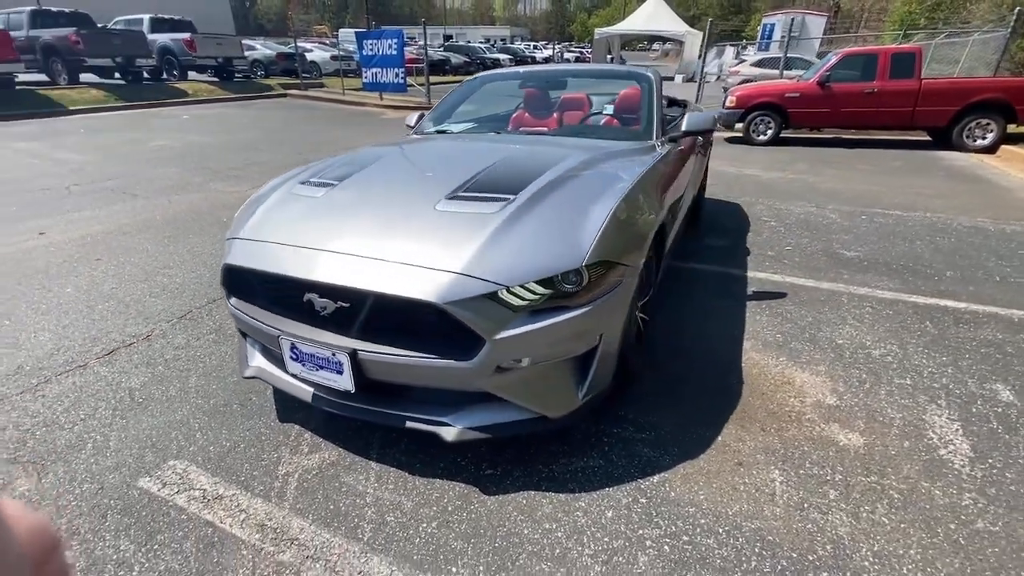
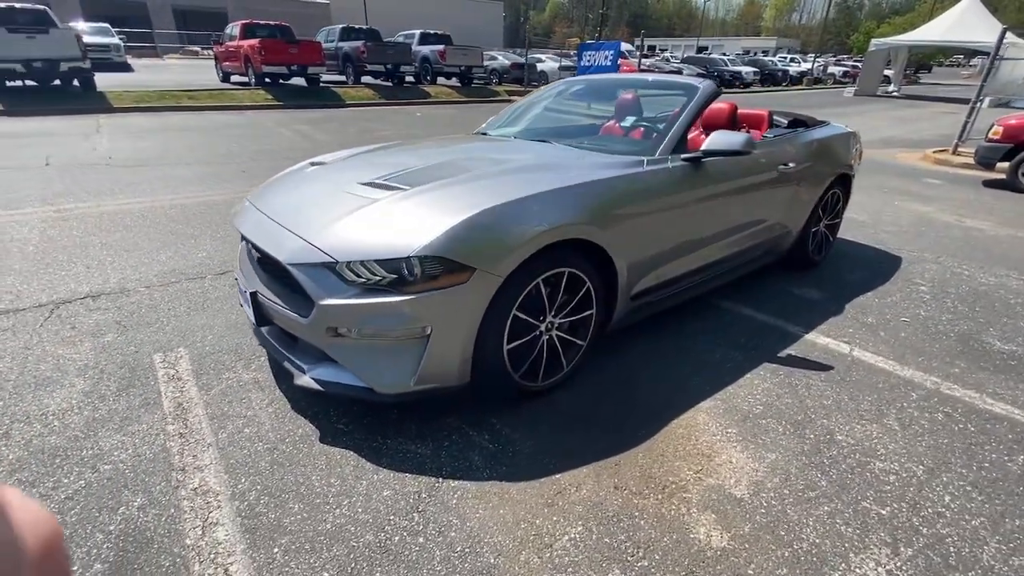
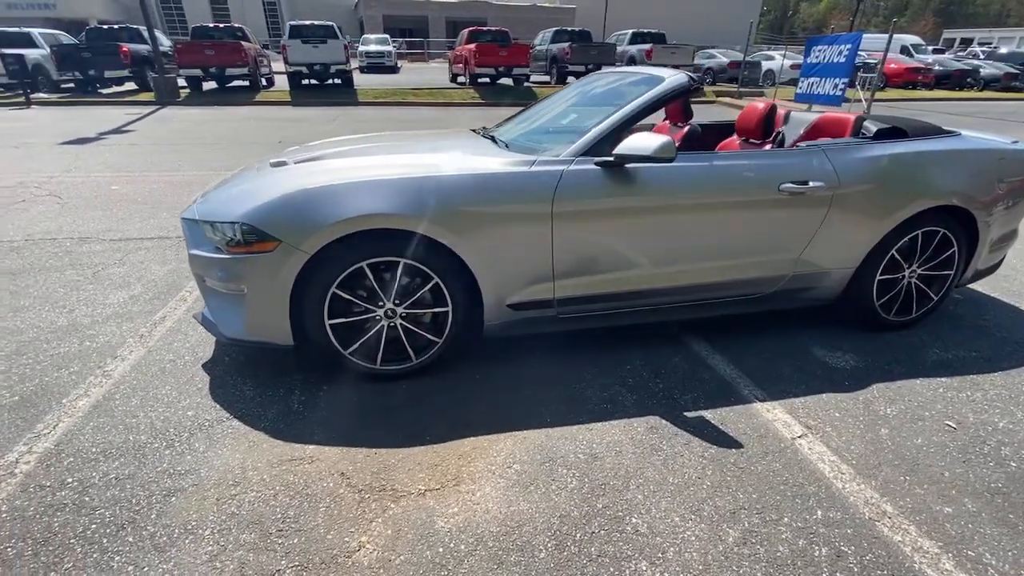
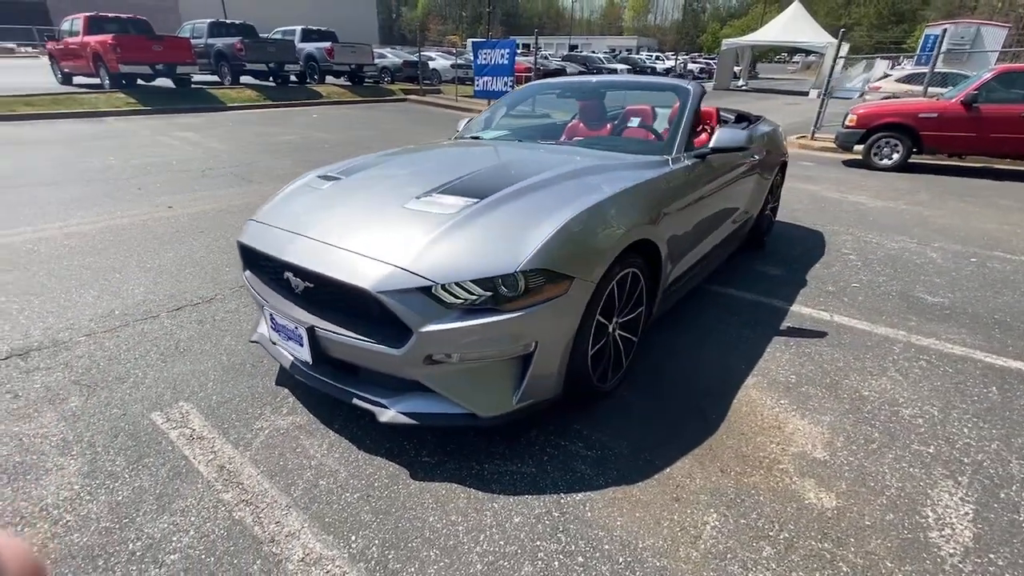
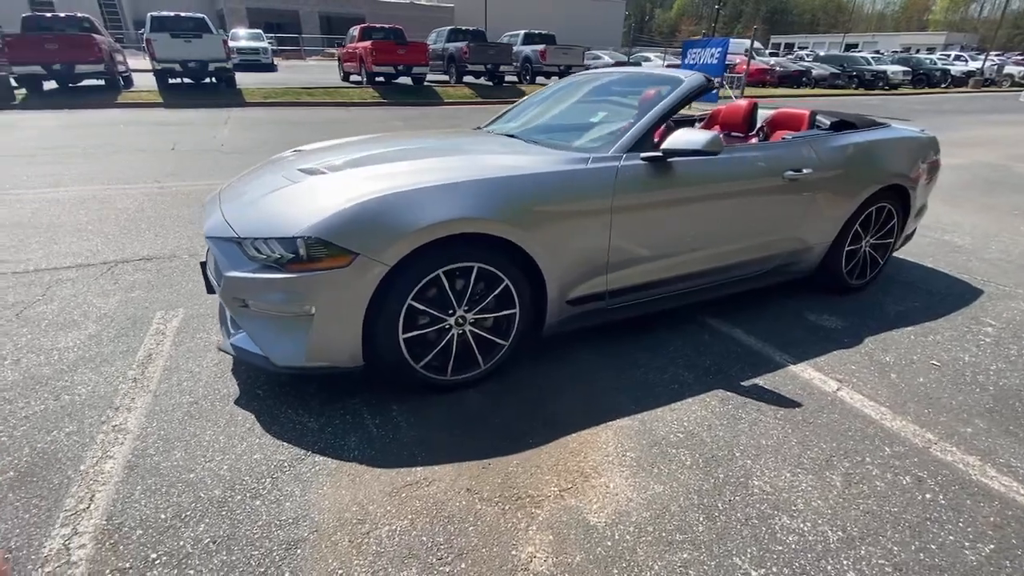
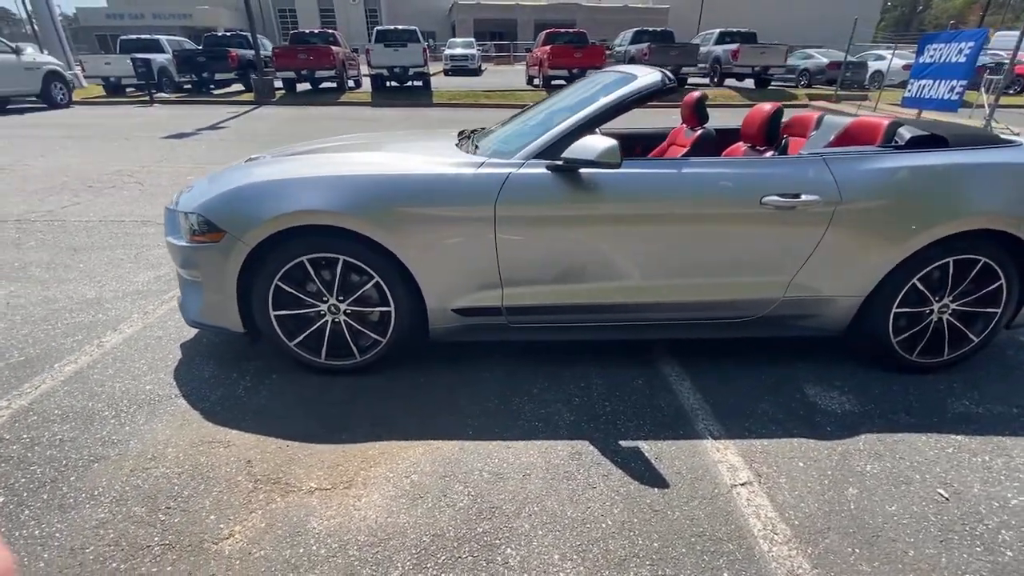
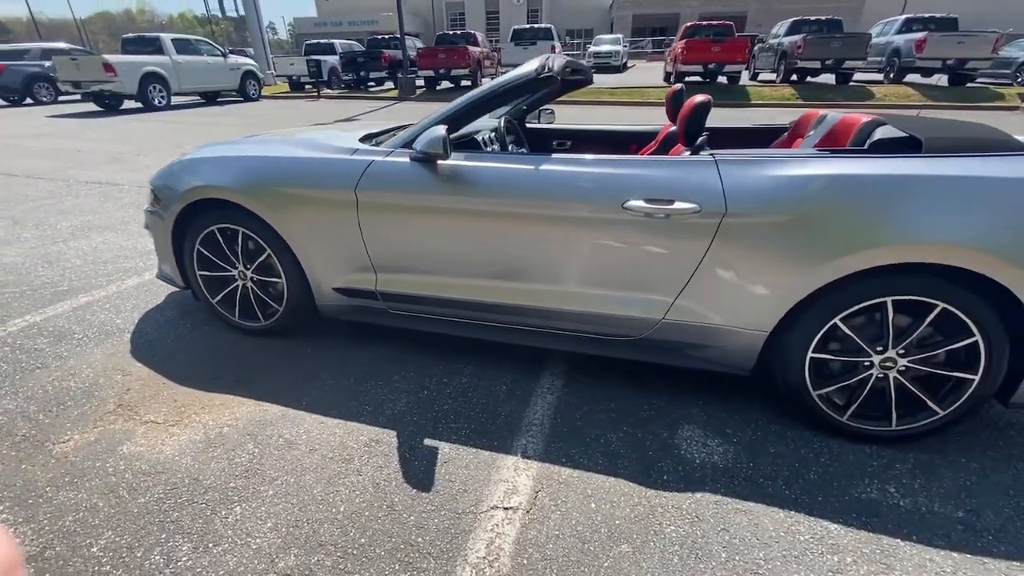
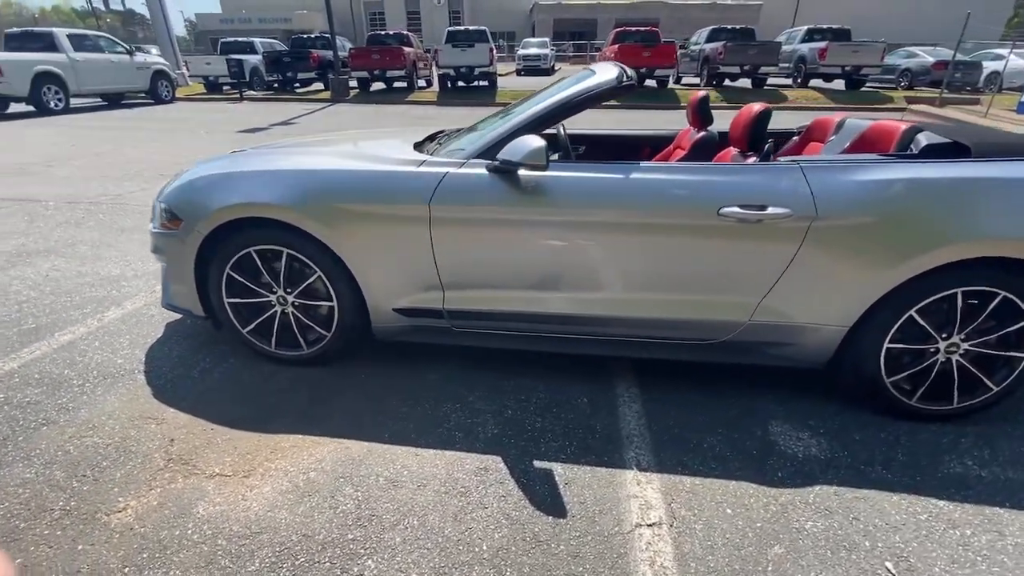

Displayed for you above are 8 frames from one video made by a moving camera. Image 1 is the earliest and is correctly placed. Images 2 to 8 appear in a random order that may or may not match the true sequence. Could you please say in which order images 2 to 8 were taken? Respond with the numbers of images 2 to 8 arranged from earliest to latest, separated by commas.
4, 2, 5, 3, 6, 8, 7
